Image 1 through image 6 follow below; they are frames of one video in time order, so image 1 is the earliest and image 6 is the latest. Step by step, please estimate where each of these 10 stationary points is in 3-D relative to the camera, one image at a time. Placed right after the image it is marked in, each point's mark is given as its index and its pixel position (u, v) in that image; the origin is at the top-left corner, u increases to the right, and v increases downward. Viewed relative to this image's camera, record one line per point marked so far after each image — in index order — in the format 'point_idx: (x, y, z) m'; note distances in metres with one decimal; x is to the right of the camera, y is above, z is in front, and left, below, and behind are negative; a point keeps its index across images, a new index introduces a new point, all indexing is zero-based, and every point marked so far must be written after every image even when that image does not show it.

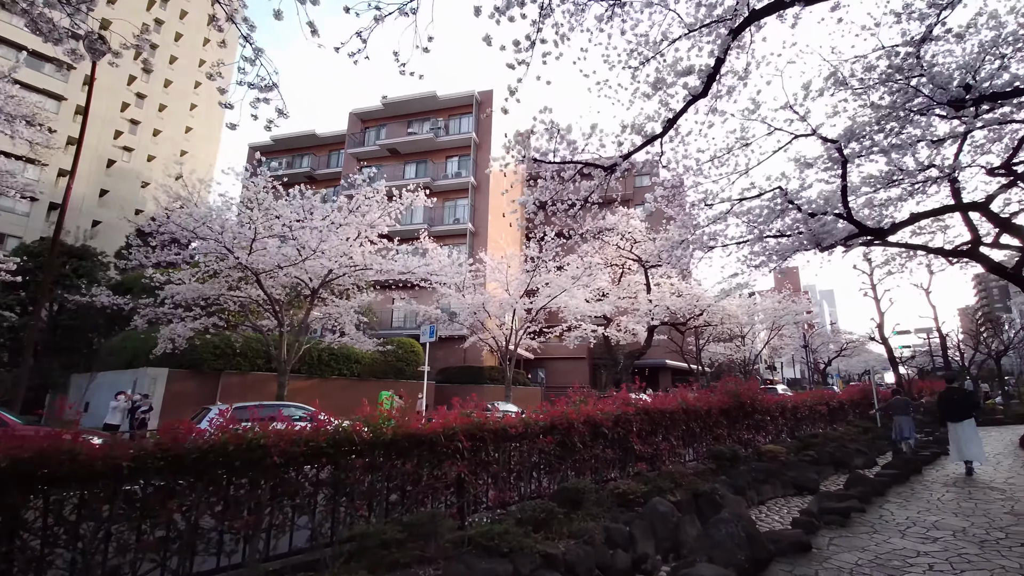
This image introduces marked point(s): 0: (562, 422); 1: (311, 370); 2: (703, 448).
0: (+0.5, -1.3, +4.6) m
1: (-6.0, -2.5, +14.2) m
2: (+2.6, -2.1, +6.4) m
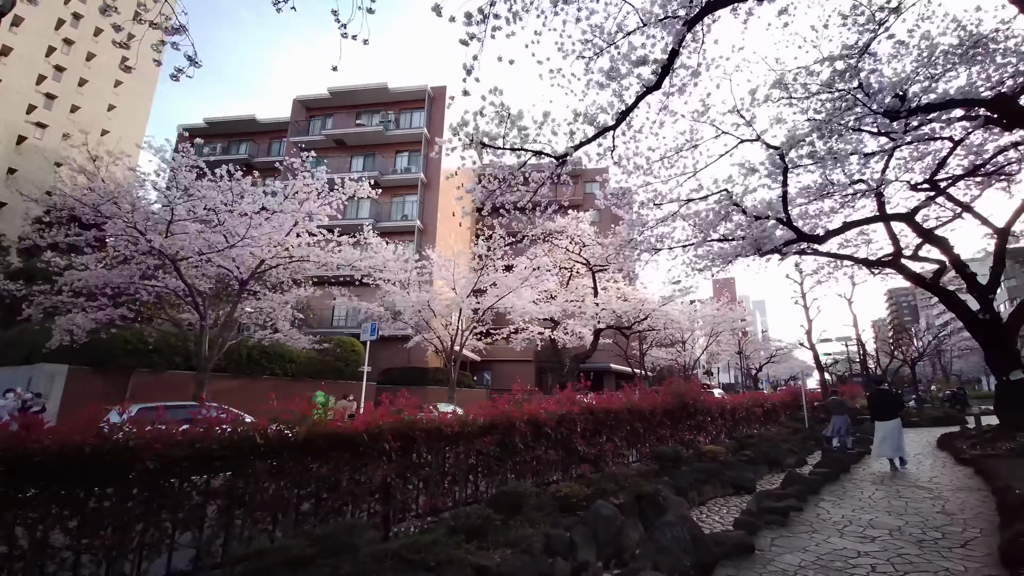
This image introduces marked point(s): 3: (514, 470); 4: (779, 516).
0: (-0.1, -1.2, +4.3) m
1: (-7.6, -2.3, +13.2) m
2: (+1.8, -2.1, +6.3) m
3: (0.0, -1.7, +4.5) m
4: (+2.4, -2.1, +4.3) m
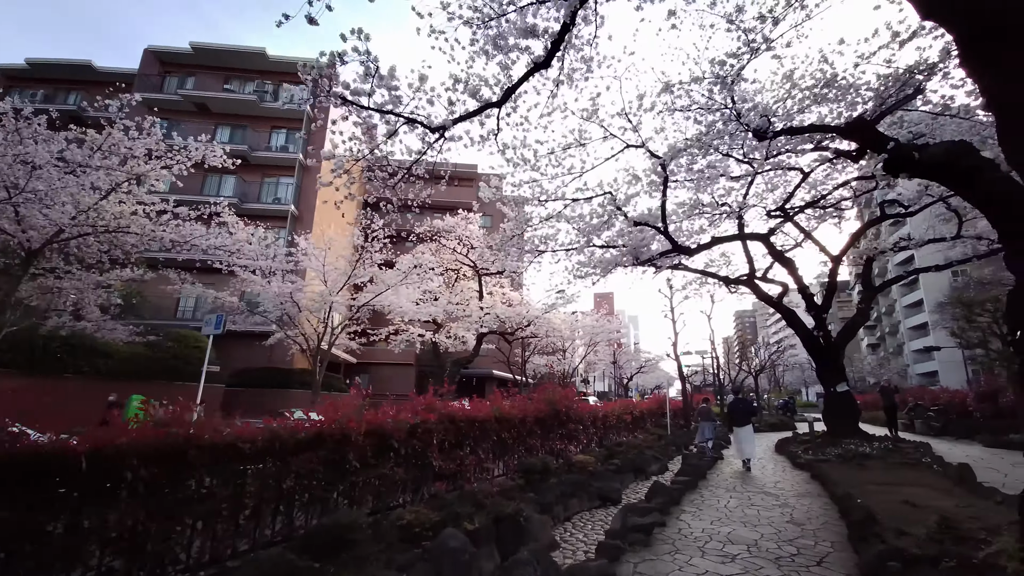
0: (-1.3, -1.0, +3.4) m
1: (-10.6, -1.7, +10.4) m
2: (0.0, -2.1, +5.8) m
3: (-1.3, -1.6, +3.6) m
4: (+1.1, -2.1, +4.0) m
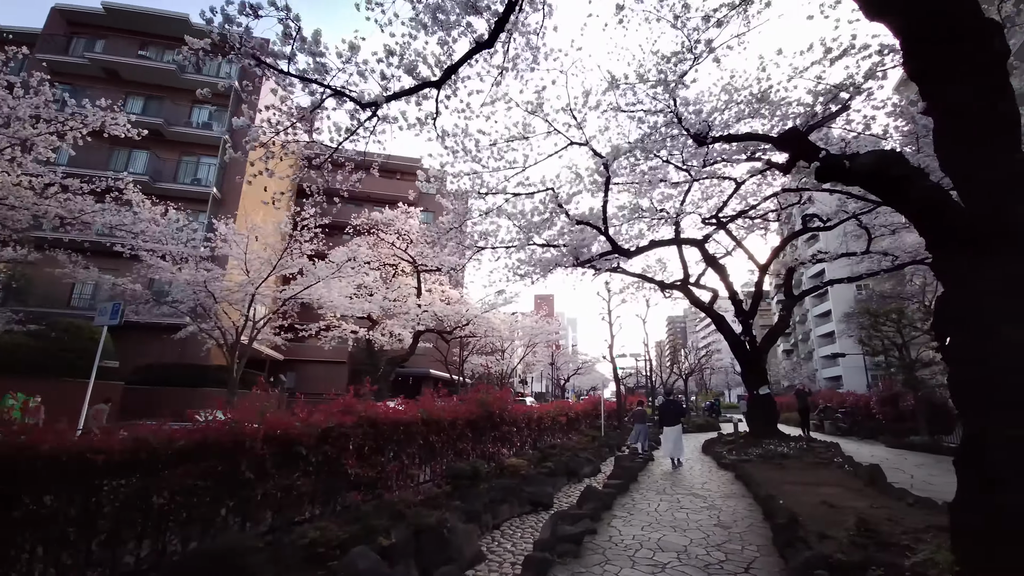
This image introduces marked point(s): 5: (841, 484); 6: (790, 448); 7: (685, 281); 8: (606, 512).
0: (-1.8, -0.9, +2.9) m
1: (-11.9, -1.3, +8.7) m
2: (-0.8, -2.0, +5.4) m
3: (-1.8, -1.5, +3.1) m
4: (+0.5, -2.0, +3.8) m
5: (+4.3, -2.6, +6.2) m
6: (+5.3, -3.1, +9.2) m
7: (+4.7, +0.2, +12.9) m
8: (+1.0, -2.3, +5.0) m
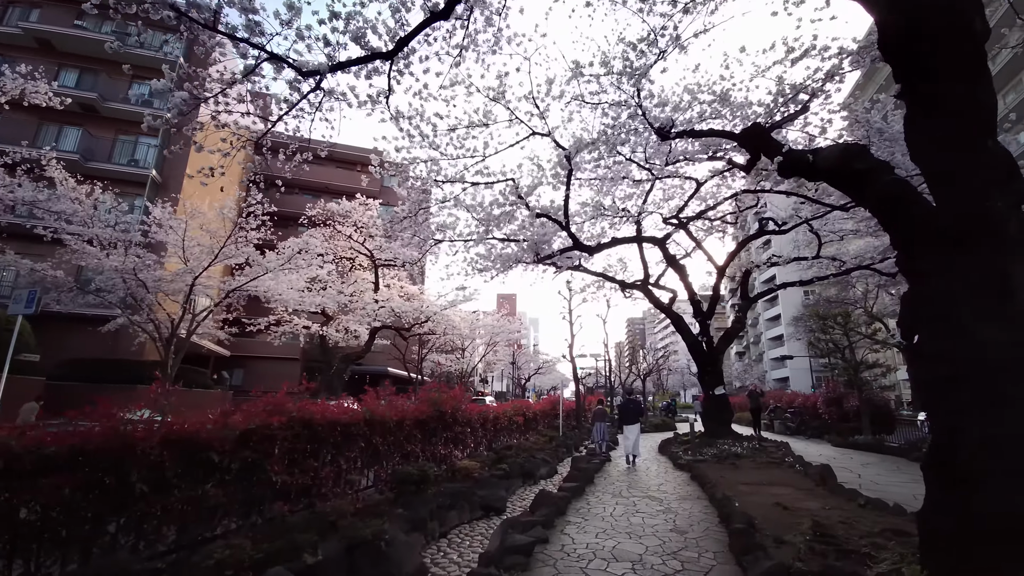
0: (-2.1, -0.8, +2.5) m
1: (-12.6, -0.9, +7.5) m
2: (-1.3, -1.9, +5.1) m
3: (-2.1, -1.3, +2.7) m
4: (+0.1, -2.0, +3.5) m
5: (+3.7, -2.6, +6.2) m
6: (+4.5, -3.1, +9.2) m
7: (+3.6, +0.2, +12.9) m
8: (+0.5, -2.3, +4.7) m
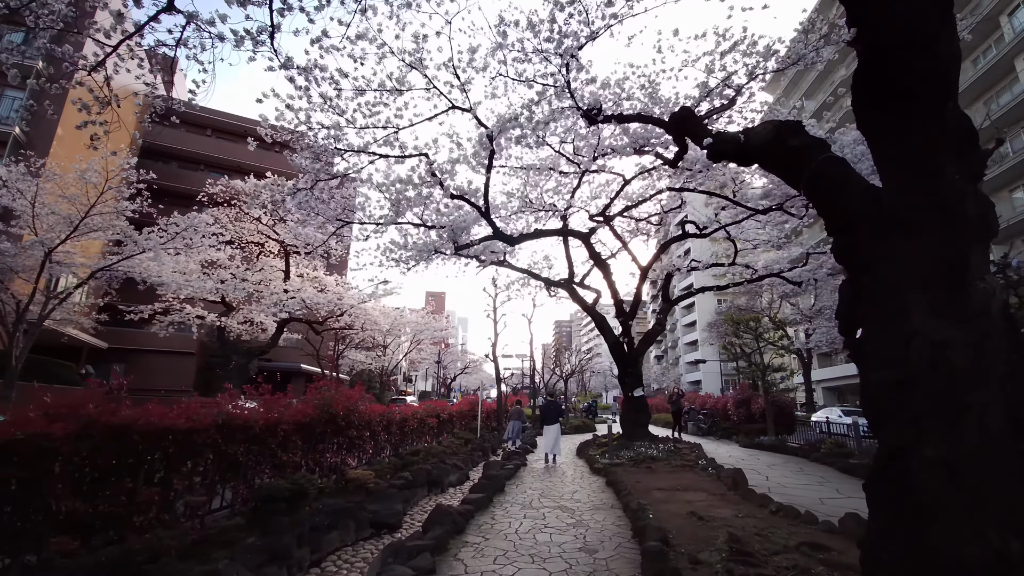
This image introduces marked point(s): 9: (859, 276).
0: (-2.6, -0.6, +1.5) m
1: (-13.8, -0.3, +5.0) m
2: (-2.3, -1.7, +4.2) m
3: (-2.7, -1.1, +1.7) m
4: (-0.7, -1.8, +2.9) m
5: (+2.5, -2.5, +6.0) m
6: (+2.8, -3.1, +9.1) m
7: (+1.6, +0.2, +12.7) m
8: (-0.5, -2.2, +4.1) m
9: (+1.8, +0.1, +2.5) m
